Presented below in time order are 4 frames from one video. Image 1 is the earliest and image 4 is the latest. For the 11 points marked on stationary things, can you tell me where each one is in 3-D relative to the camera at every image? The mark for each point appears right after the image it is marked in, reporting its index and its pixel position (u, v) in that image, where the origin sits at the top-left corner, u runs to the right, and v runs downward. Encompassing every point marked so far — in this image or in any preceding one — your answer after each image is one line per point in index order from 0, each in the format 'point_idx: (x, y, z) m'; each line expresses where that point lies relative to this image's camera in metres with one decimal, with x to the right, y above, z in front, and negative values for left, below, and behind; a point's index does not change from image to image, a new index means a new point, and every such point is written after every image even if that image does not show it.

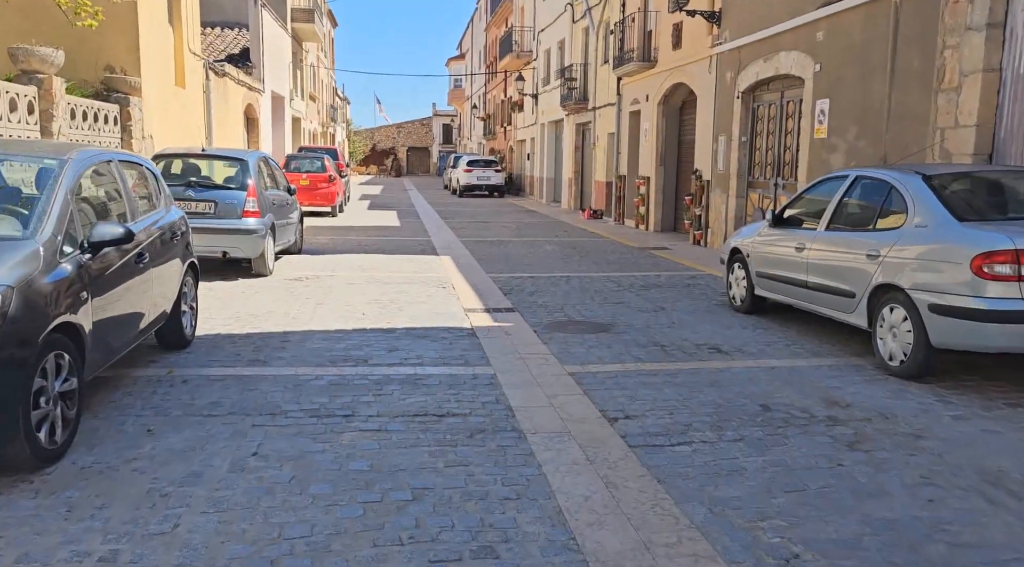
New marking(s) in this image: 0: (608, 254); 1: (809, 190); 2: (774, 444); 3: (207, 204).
0: (+1.5, +0.5, +14.2) m
1: (+2.6, +0.8, +7.6) m
2: (+1.4, -0.8, +4.6) m
3: (-3.6, +0.9, +10.3) m
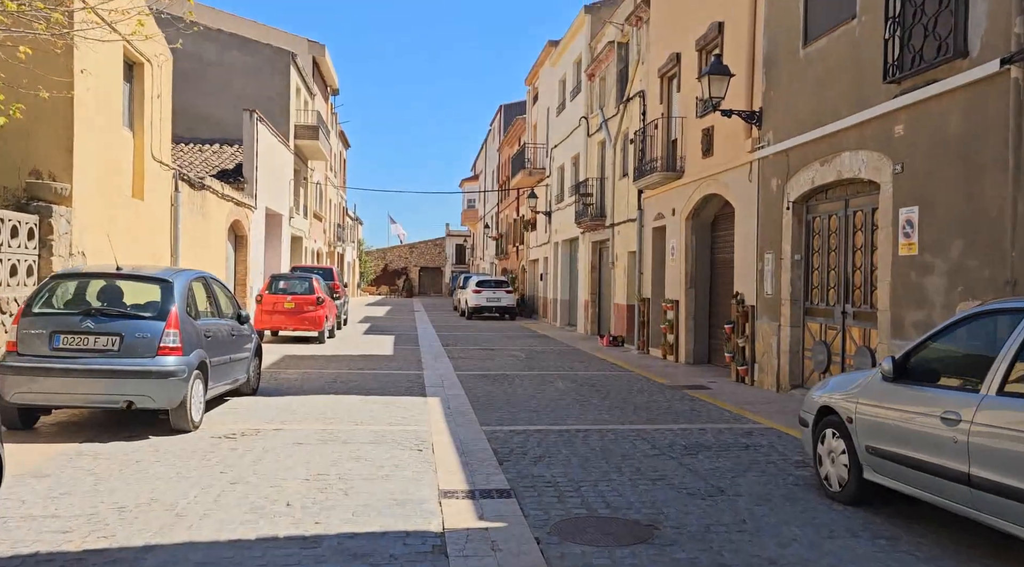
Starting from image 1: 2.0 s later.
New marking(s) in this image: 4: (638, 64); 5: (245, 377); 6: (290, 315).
0: (+1.6, -1.5, +11.6) m
1: (+2.5, -0.3, +5.1) m
2: (+1.2, -1.5, +1.9) m
3: (-3.6, -0.5, +7.9) m
4: (+2.7, +4.8, +19.2) m
5: (-3.2, -1.1, +10.6) m
6: (-4.9, -0.7, +19.8) m
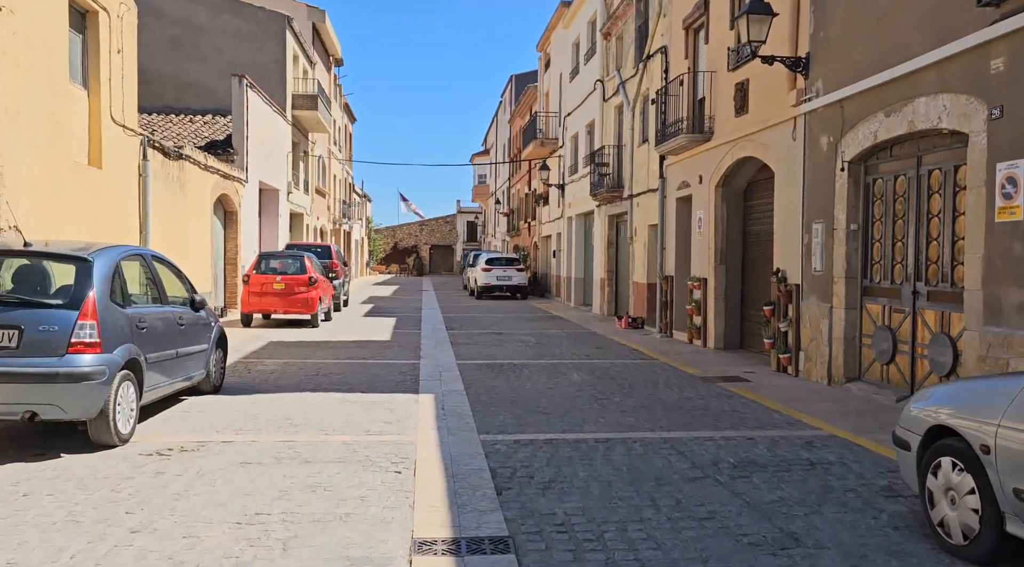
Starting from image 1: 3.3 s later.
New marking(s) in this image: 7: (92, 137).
0: (+1.7, -1.2, +9.9) m
1: (+2.5, -0.1, +3.4) m
2: (+1.2, -1.4, +0.2) m
3: (-3.6, -0.3, +6.3) m
4: (+2.9, +5.2, +17.3) m
5: (-3.1, -0.9, +9.0) m
6: (-4.7, -0.3, +18.2) m
7: (-5.9, +2.1, +12.4) m
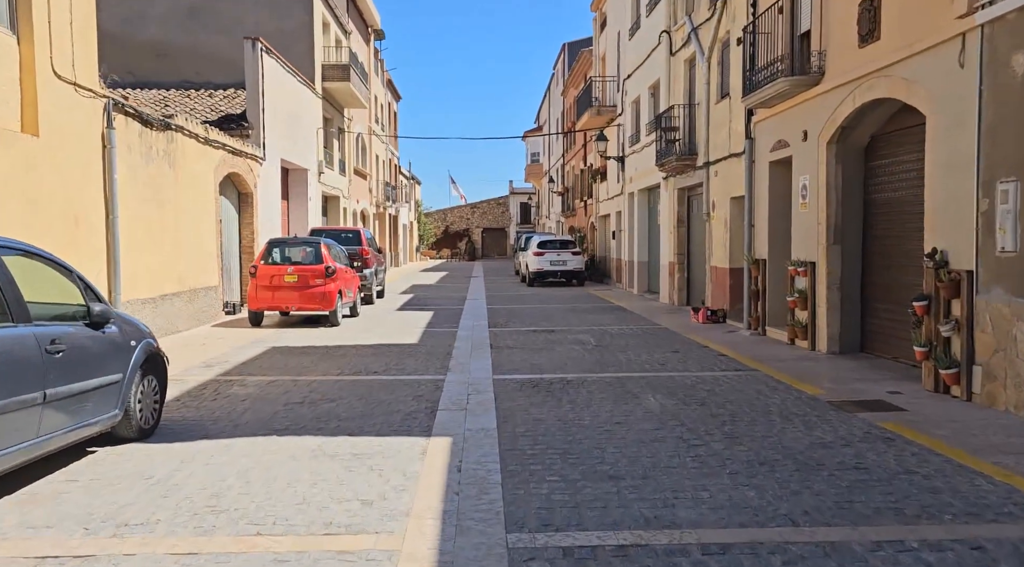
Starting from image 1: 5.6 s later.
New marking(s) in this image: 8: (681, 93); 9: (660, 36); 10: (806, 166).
0: (+2.1, -1.1, +6.8) m
1: (+2.4, -0.2, +0.3) m
2: (+1.0, -1.6, -2.8) m
3: (-3.4, -0.4, +3.5) m
4: (+3.7, +5.5, +14.0) m
5: (-2.8, -0.9, +6.2) m
6: (-3.8, -0.1, +15.5) m
7: (-5.4, +2.1, +9.7) m
8: (+3.5, +4.0, +18.4) m
9: (+3.4, +5.6, +19.9) m
10: (+3.8, +1.5, +11.3) m
